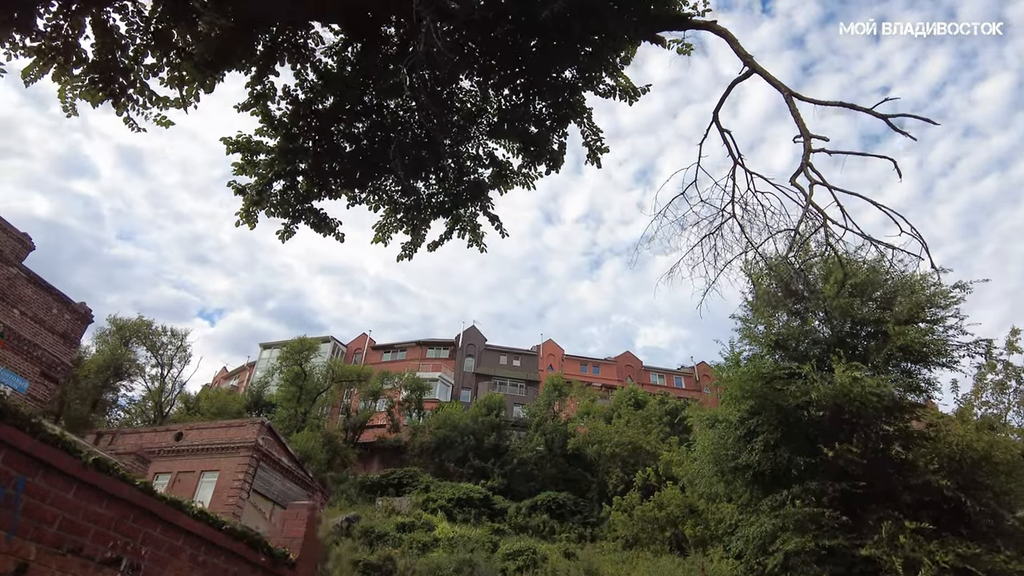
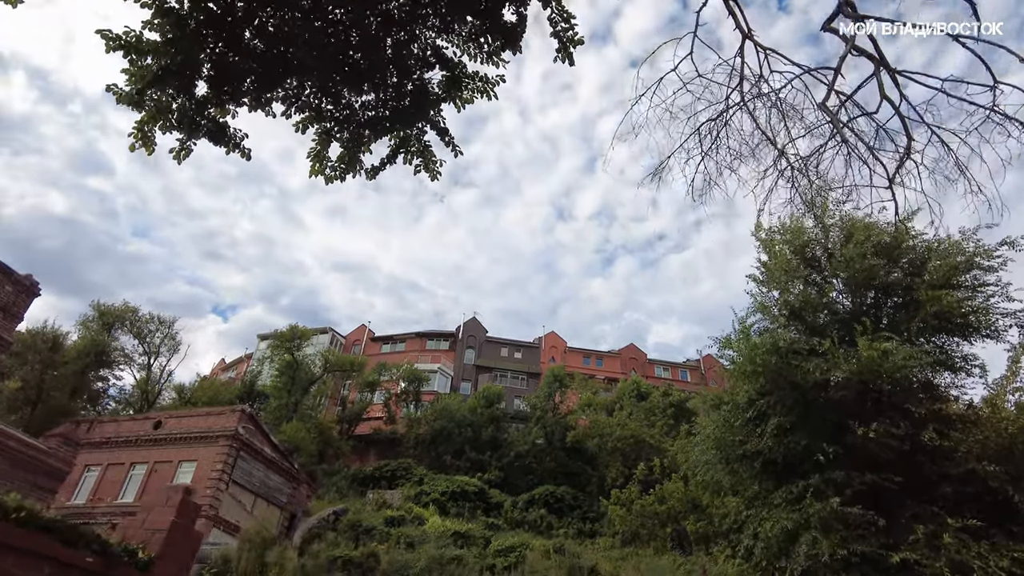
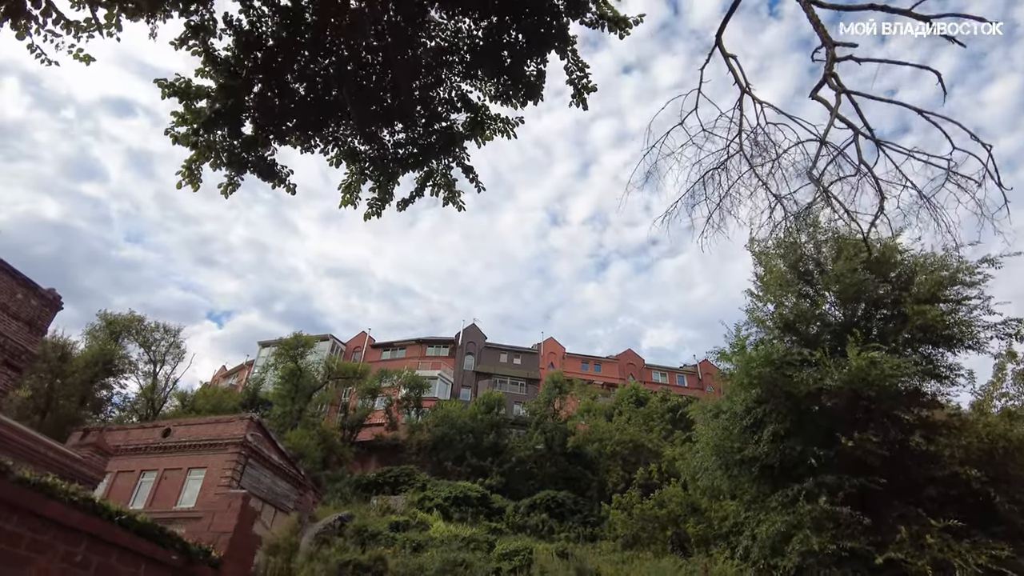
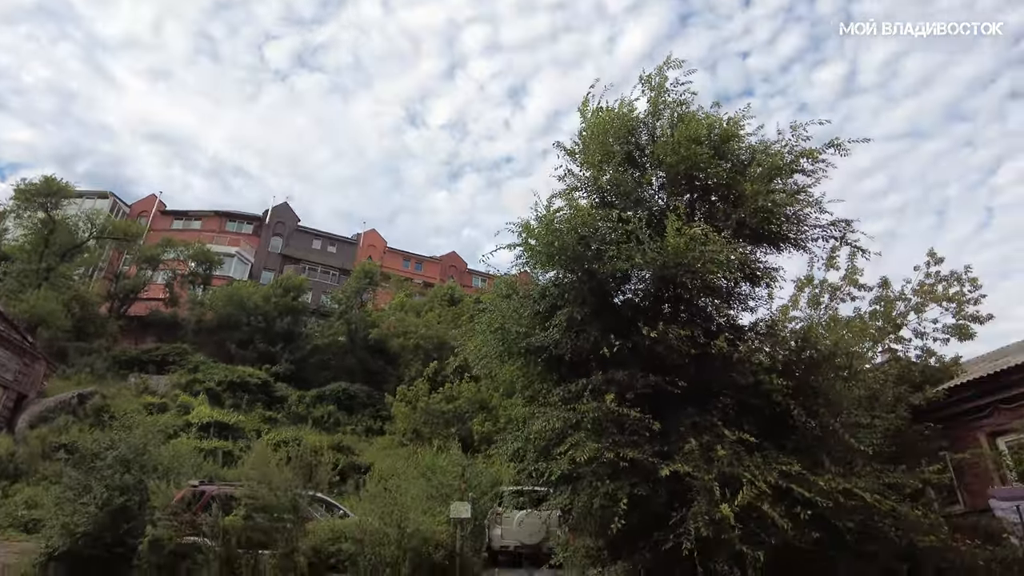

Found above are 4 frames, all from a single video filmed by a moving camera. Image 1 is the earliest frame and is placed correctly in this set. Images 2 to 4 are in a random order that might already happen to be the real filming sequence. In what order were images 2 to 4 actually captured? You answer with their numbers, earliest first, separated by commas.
3, 2, 4
